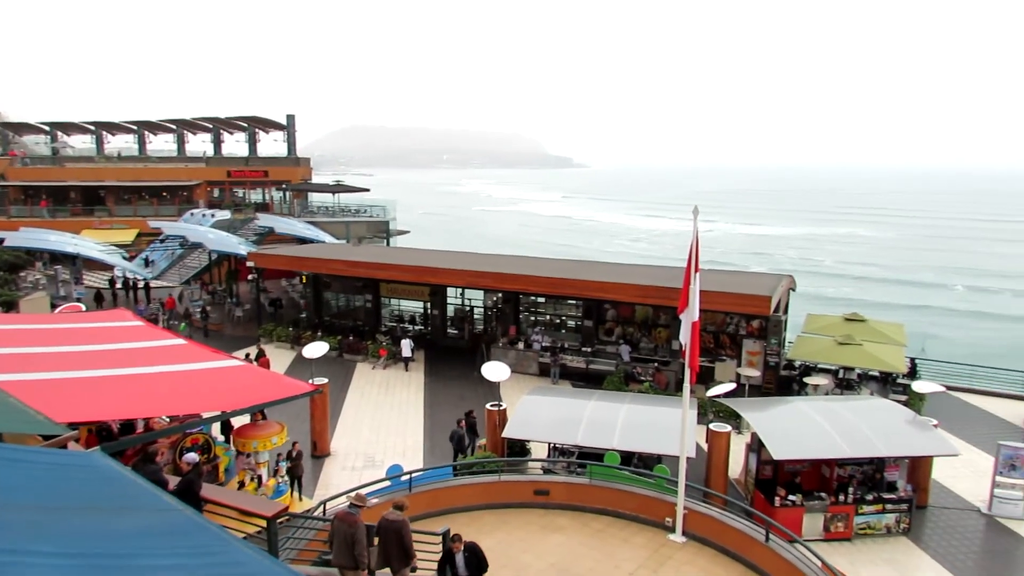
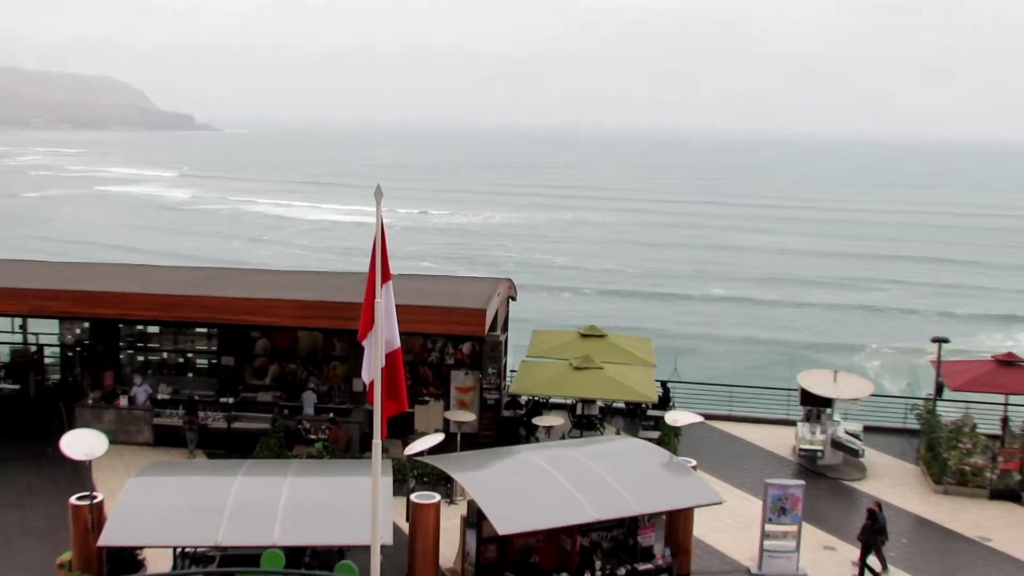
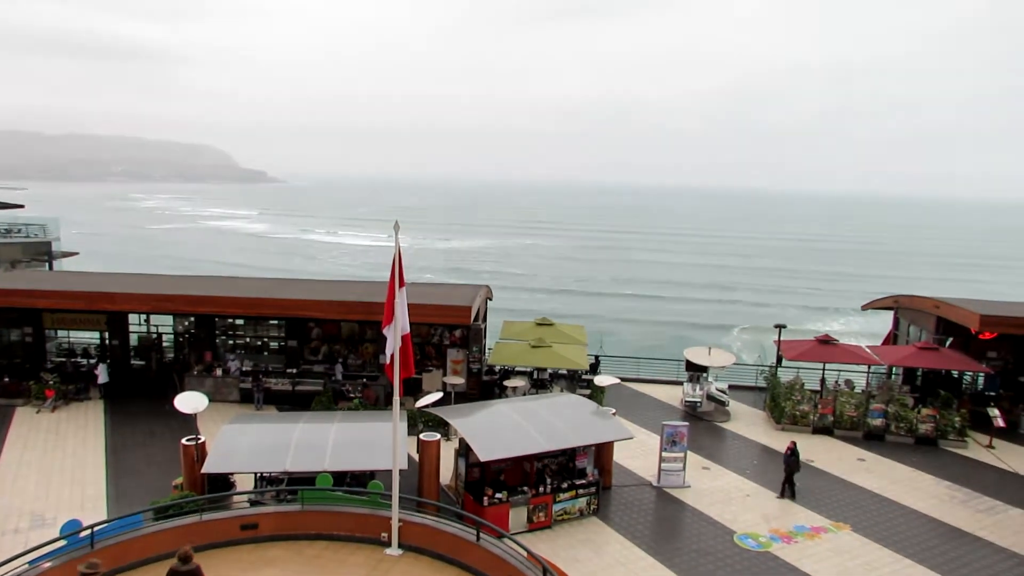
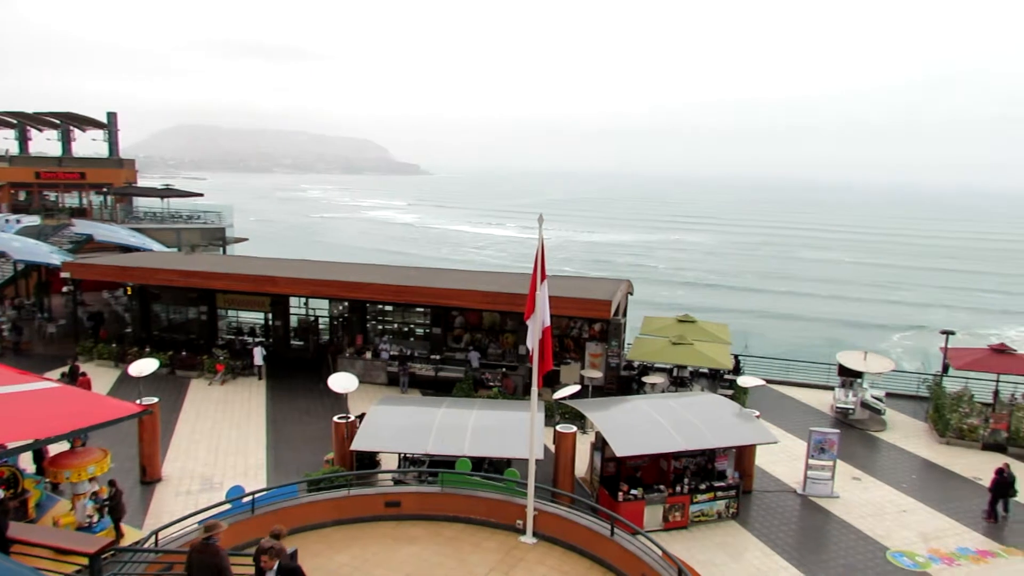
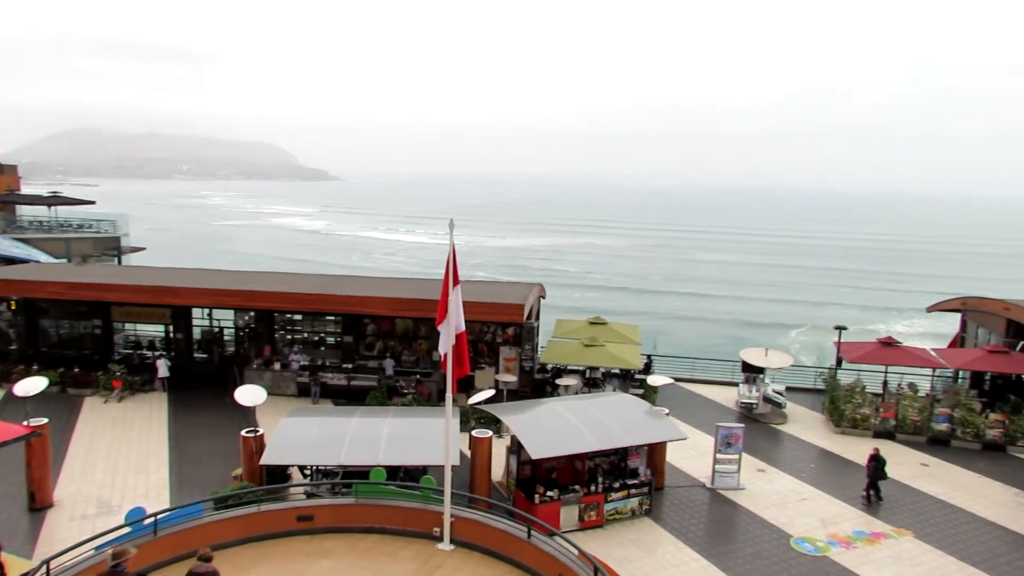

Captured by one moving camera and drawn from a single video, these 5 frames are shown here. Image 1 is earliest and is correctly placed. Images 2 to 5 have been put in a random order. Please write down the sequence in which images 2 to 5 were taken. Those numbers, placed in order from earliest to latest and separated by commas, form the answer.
4, 5, 3, 2
